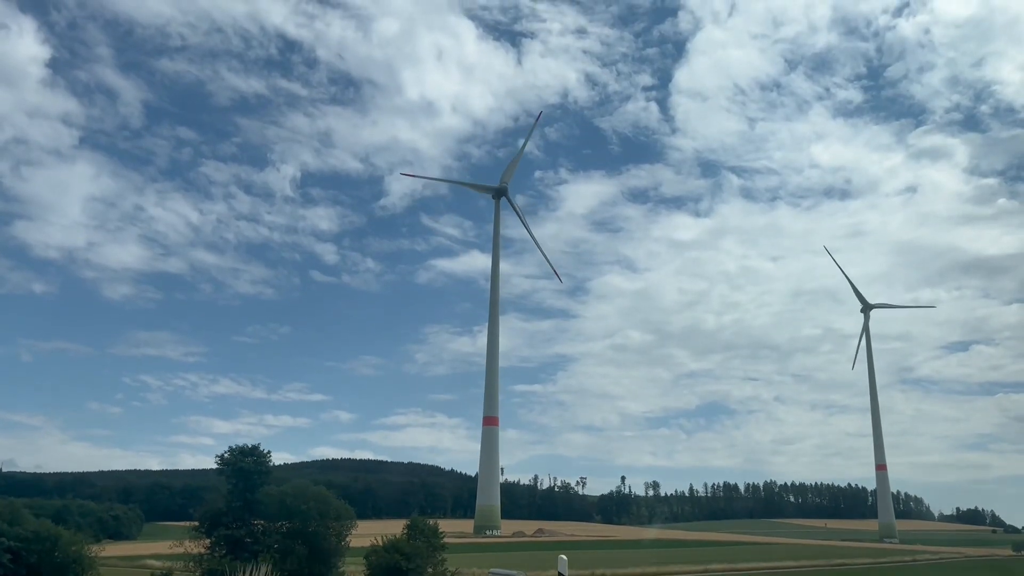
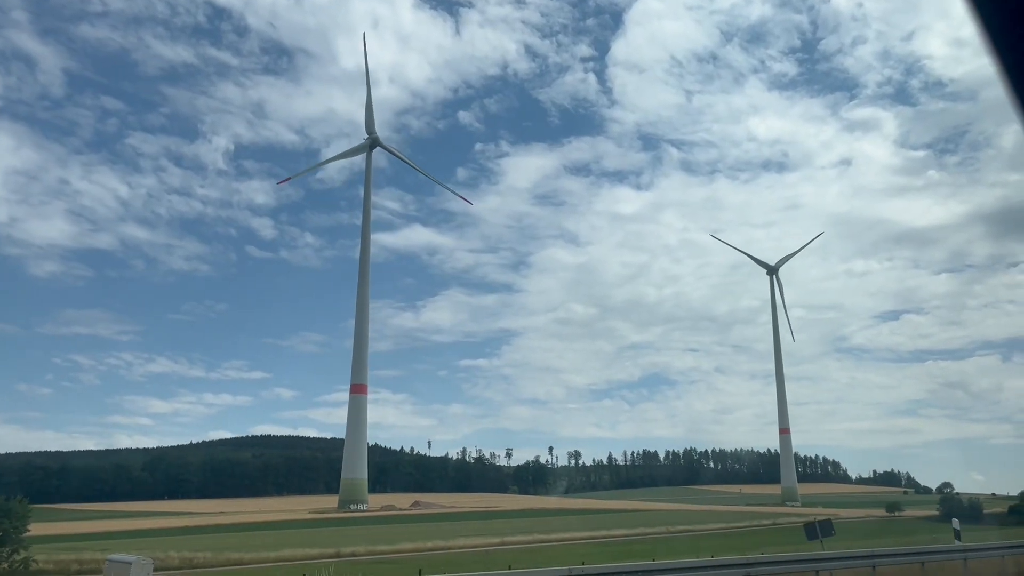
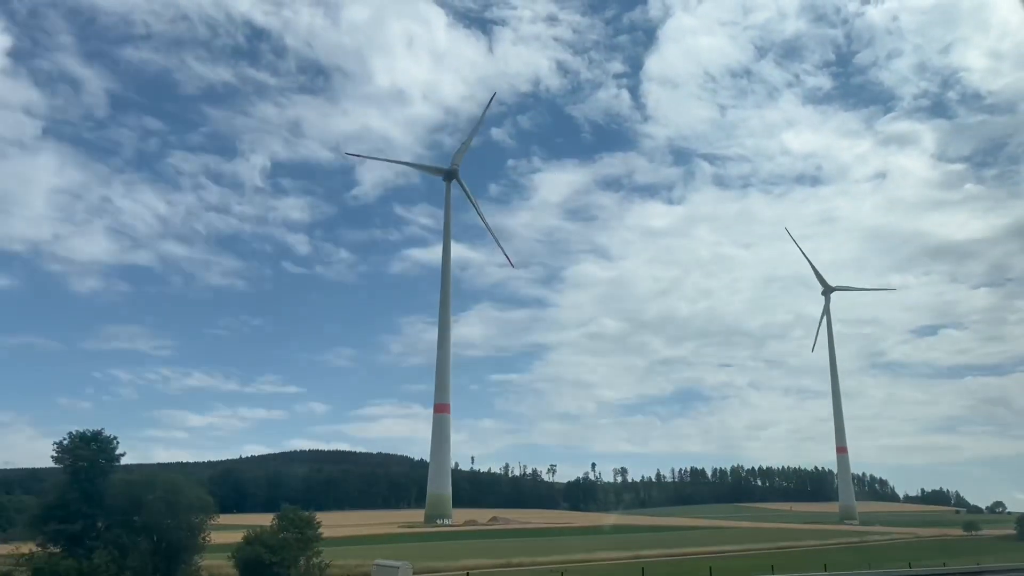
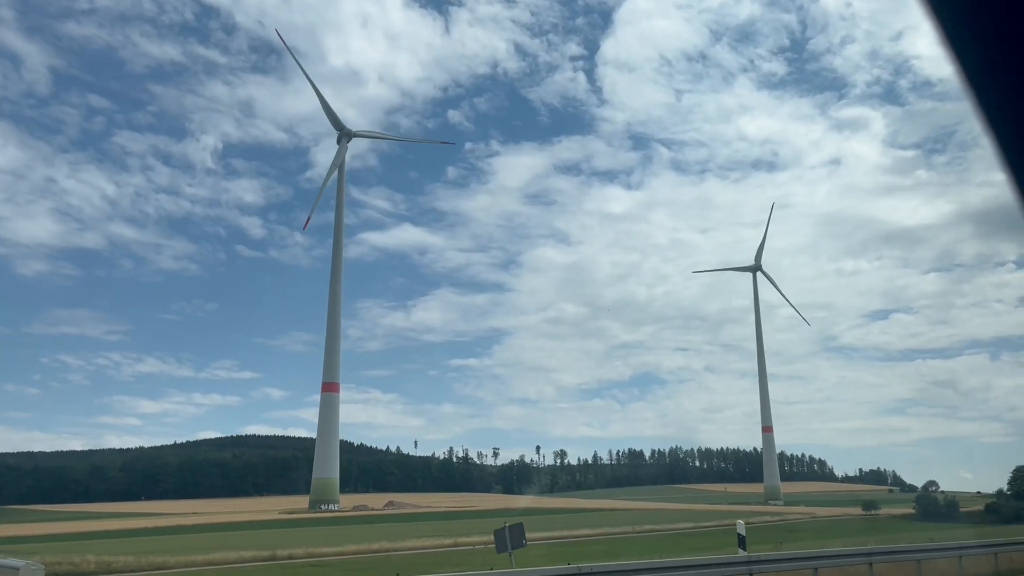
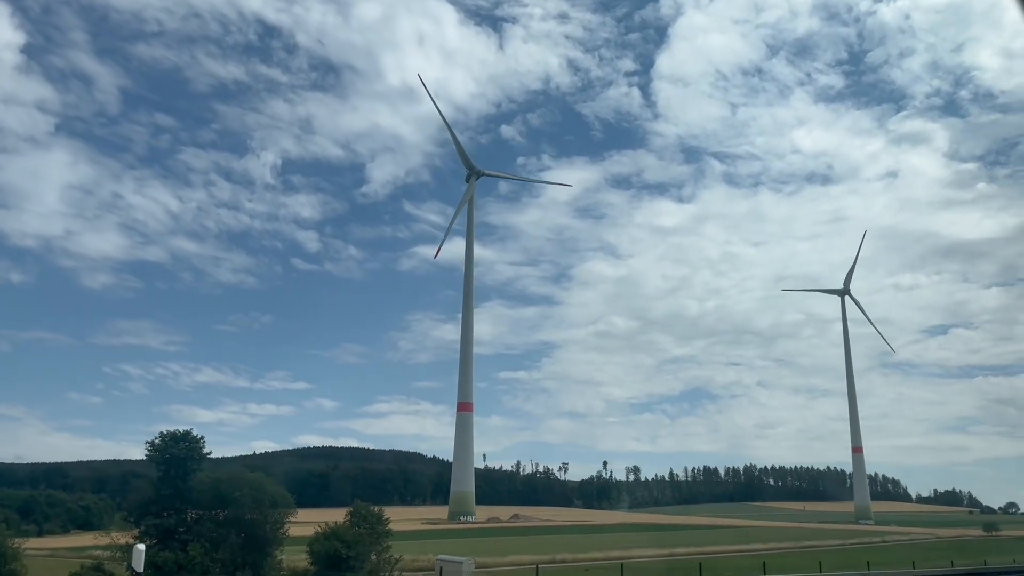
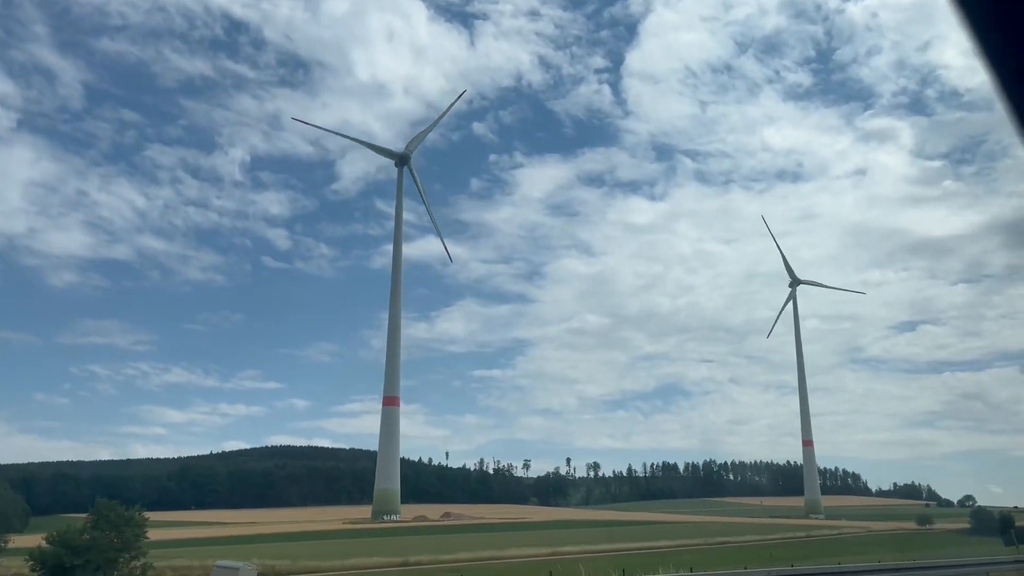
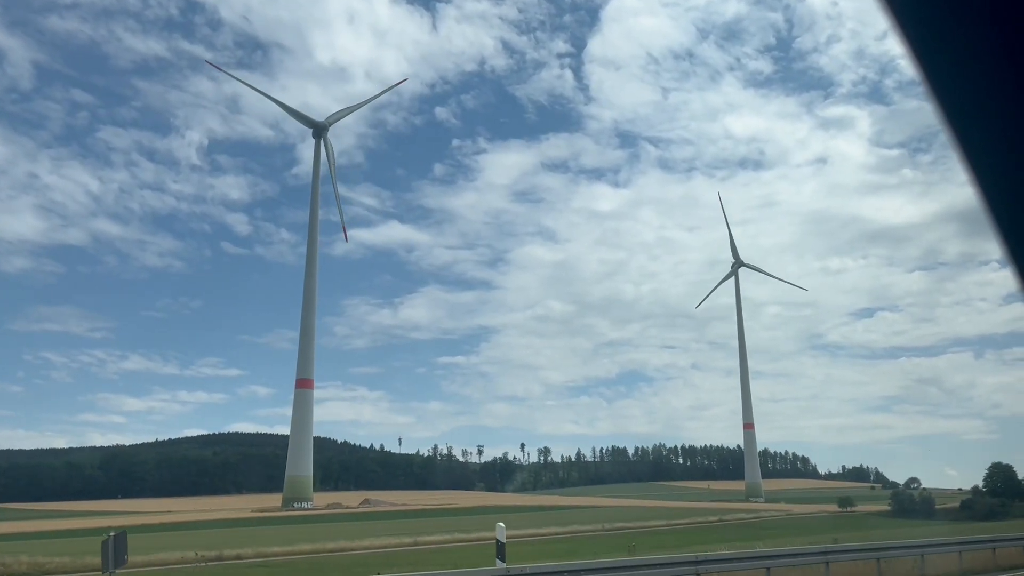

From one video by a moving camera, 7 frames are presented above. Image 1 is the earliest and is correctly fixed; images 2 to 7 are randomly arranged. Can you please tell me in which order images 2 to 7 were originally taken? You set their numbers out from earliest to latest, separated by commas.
5, 3, 6, 2, 4, 7
